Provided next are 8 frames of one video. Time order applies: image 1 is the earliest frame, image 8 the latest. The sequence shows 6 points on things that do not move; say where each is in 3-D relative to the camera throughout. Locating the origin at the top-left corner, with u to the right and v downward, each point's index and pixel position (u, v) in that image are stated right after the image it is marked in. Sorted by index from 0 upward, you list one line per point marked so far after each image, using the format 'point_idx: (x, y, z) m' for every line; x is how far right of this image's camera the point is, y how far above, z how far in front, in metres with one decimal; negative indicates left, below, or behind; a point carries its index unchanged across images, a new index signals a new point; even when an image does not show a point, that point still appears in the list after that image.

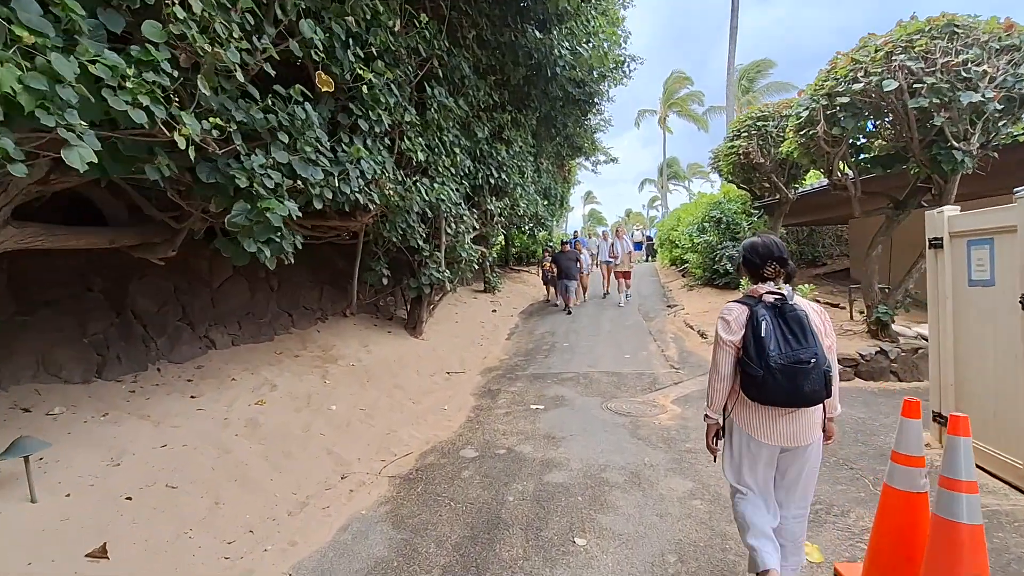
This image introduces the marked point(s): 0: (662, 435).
0: (+1.3, -1.3, +4.7) m
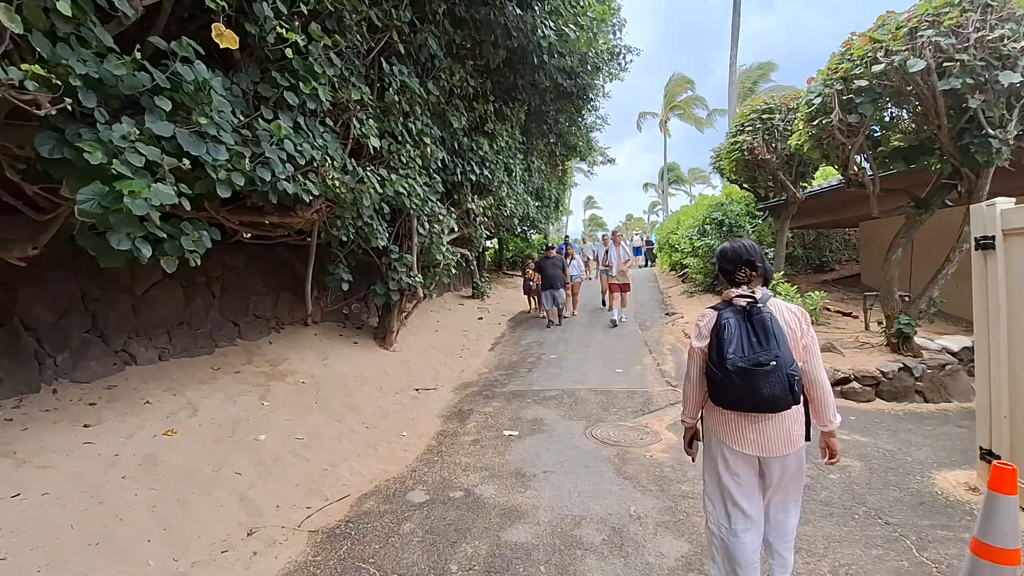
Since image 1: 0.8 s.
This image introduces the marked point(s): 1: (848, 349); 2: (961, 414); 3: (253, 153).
0: (+1.0, -1.4, +3.9) m
1: (+4.2, -0.8, +6.6) m
2: (+4.5, -1.3, +5.3) m
3: (-1.7, +0.9, +3.4) m
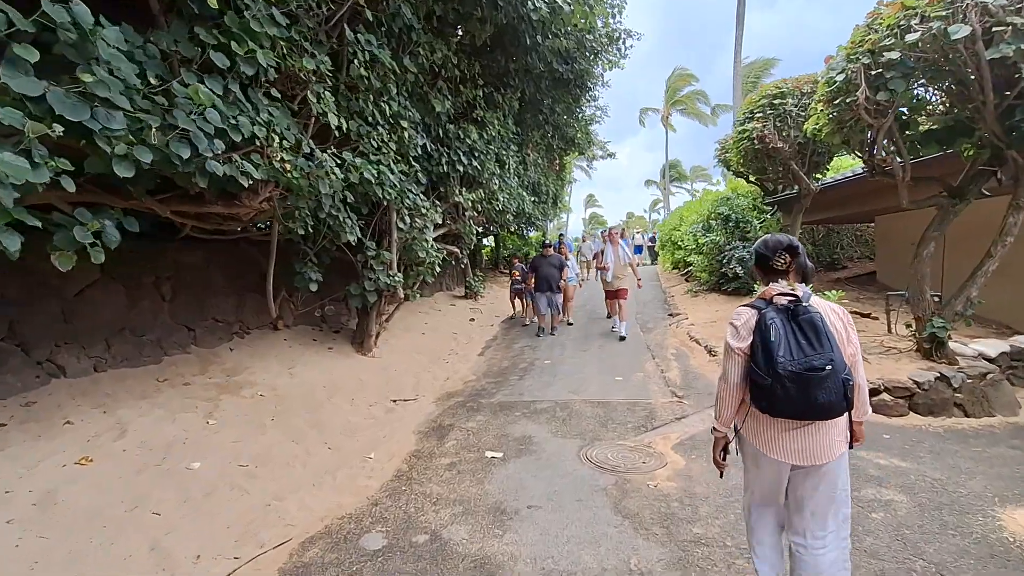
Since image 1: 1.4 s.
0: (+0.9, -1.4, +3.3) m
1: (+4.0, -0.7, +6.0) m
2: (+4.3, -1.2, +4.7) m
3: (-1.8, +0.8, +2.8) m
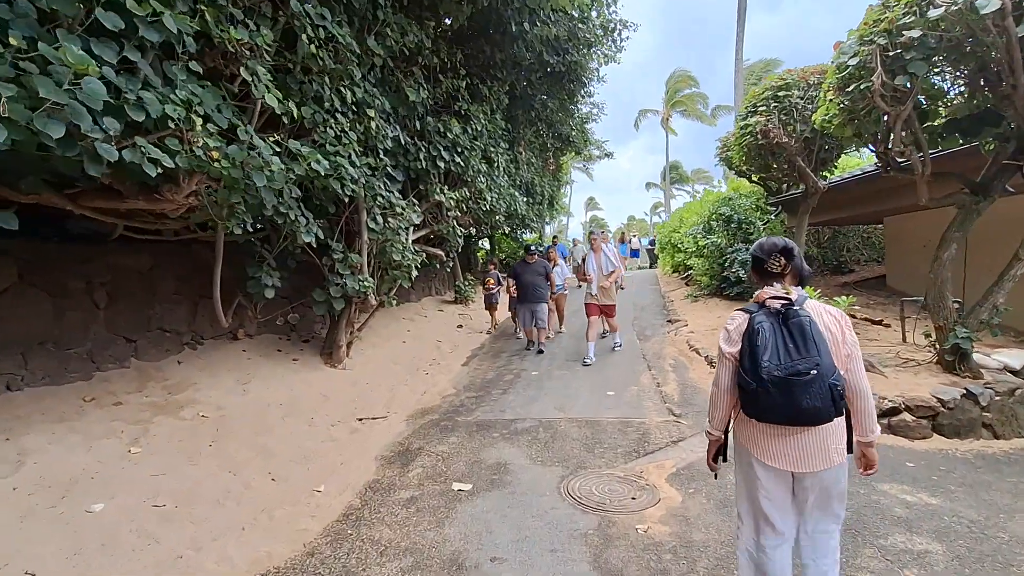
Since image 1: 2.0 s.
0: (+0.7, -1.4, +2.7) m
1: (+3.8, -0.8, +5.4) m
2: (+4.1, -1.3, +4.1) m
3: (-2.0, +0.8, +2.2) m
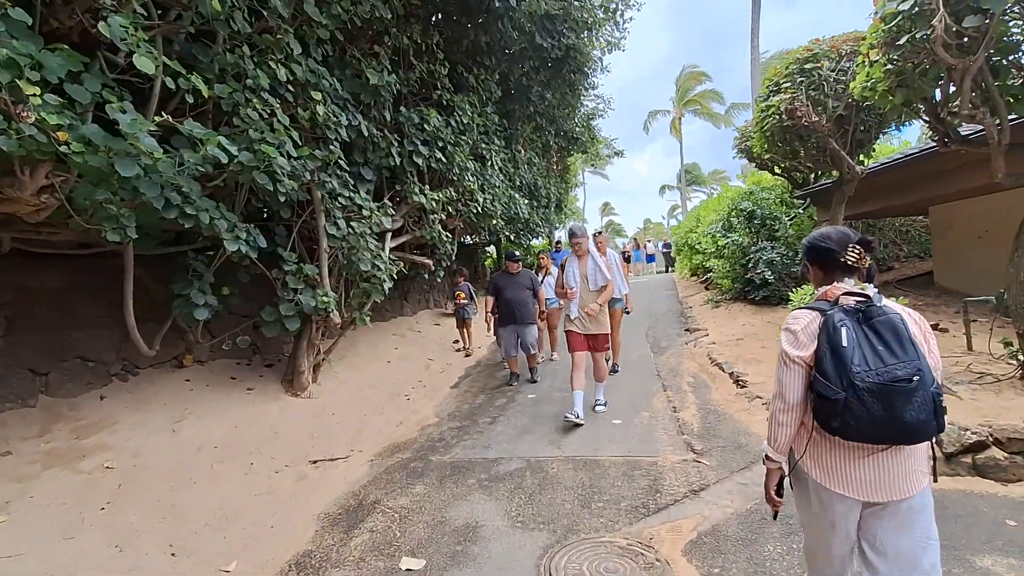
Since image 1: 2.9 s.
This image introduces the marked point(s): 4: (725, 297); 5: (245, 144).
0: (+0.5, -1.4, +1.8) m
1: (+3.7, -0.8, +4.4) m
2: (+3.9, -1.3, +3.0) m
3: (-2.3, +0.7, +1.4) m
4: (+3.9, -0.2, +9.9) m
5: (-1.8, +1.0, +3.6) m
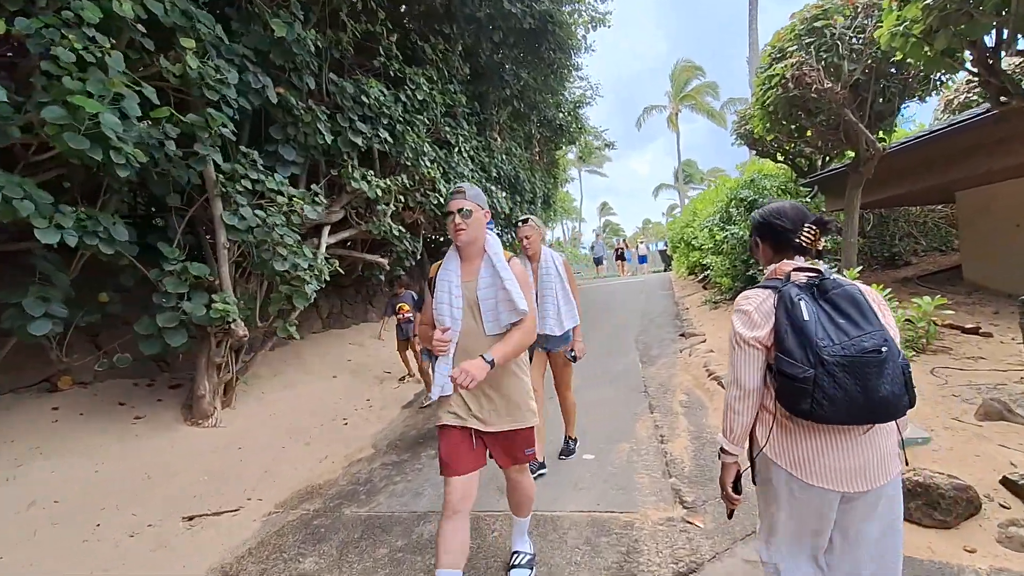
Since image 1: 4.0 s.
0: (+0.1, -1.4, +0.8) m
1: (+3.3, -0.8, +3.4) m
2: (+3.5, -1.2, +2.0) m
3: (-2.7, +0.7, +0.4) m
4: (+3.5, -0.1, +8.9) m
5: (-2.2, +0.9, +2.6) m
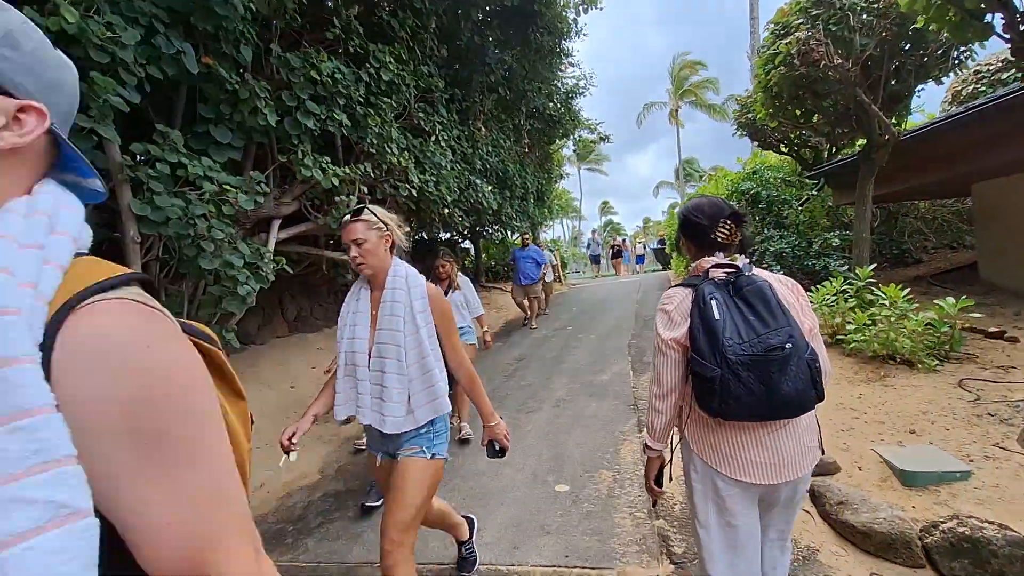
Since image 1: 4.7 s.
0: (-0.2, -1.5, +0.2) m
1: (+3.0, -0.8, +2.8) m
2: (+3.3, -1.2, +1.4) m
3: (-3.0, +0.7, -0.1) m
4: (+3.3, -0.1, +8.3) m
5: (-2.5, +0.9, +2.0) m
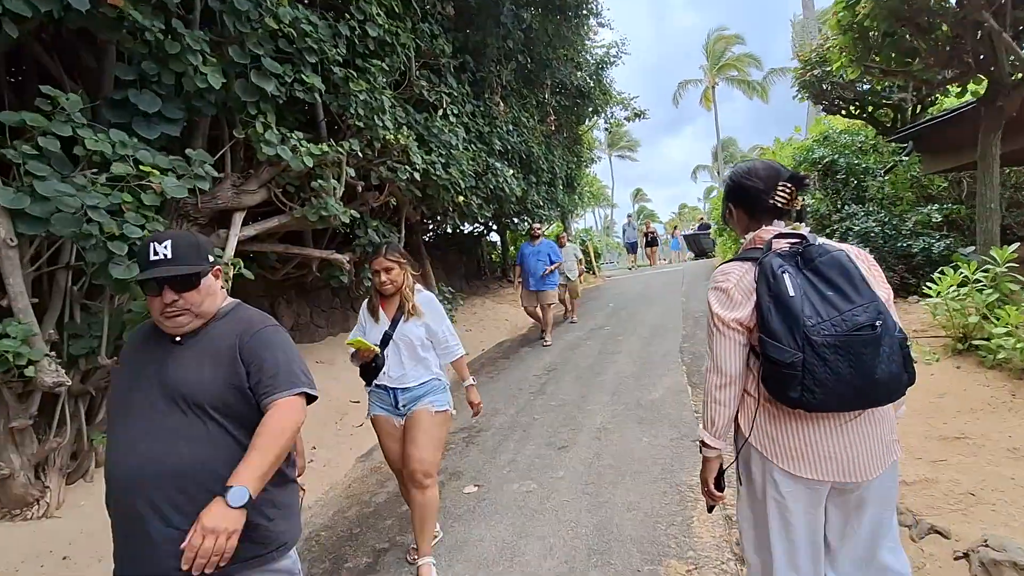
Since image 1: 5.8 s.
0: (-0.3, -1.5, -0.8) m
1: (+3.1, -0.7, +1.5) m
2: (+3.3, -1.2, +0.1) m
3: (-3.2, +0.5, -1.0) m
4: (+3.6, 0.0, +7.0) m
5: (-2.5, +0.8, +1.1) m
